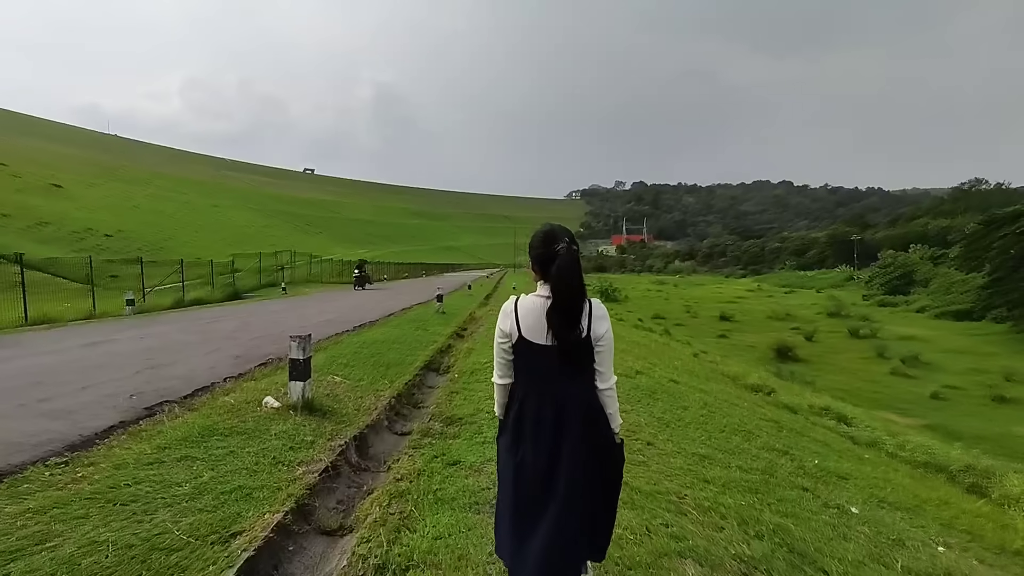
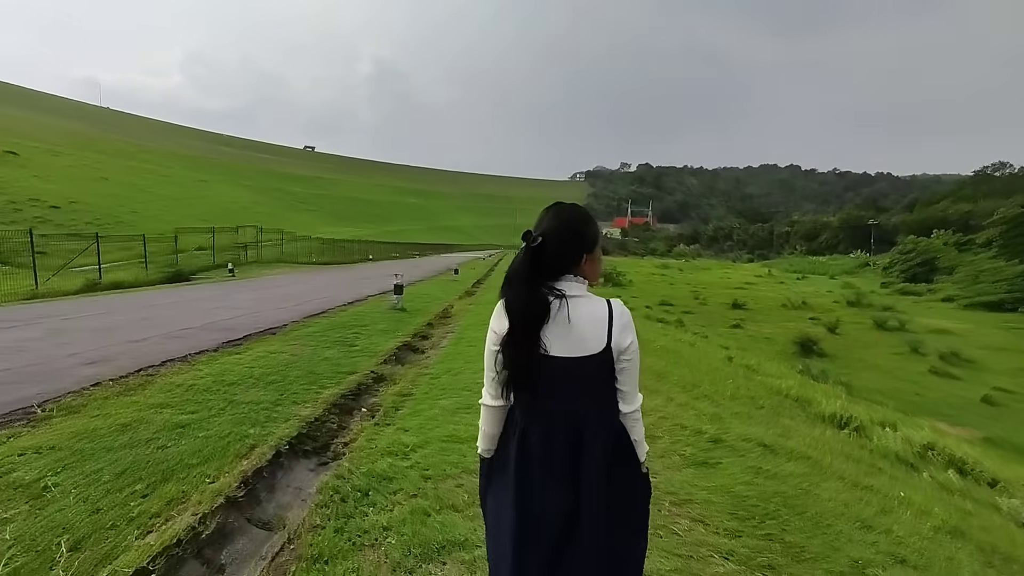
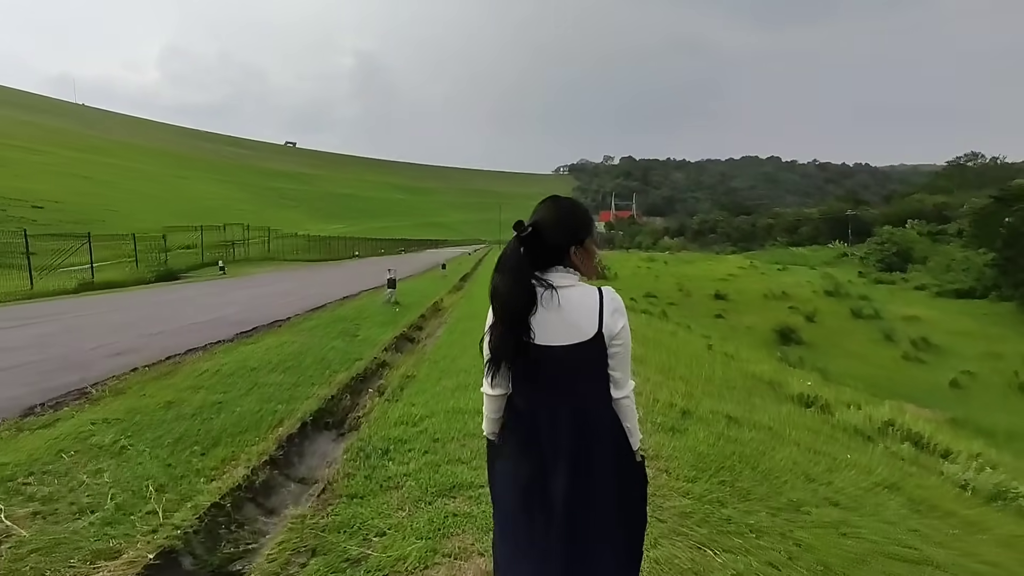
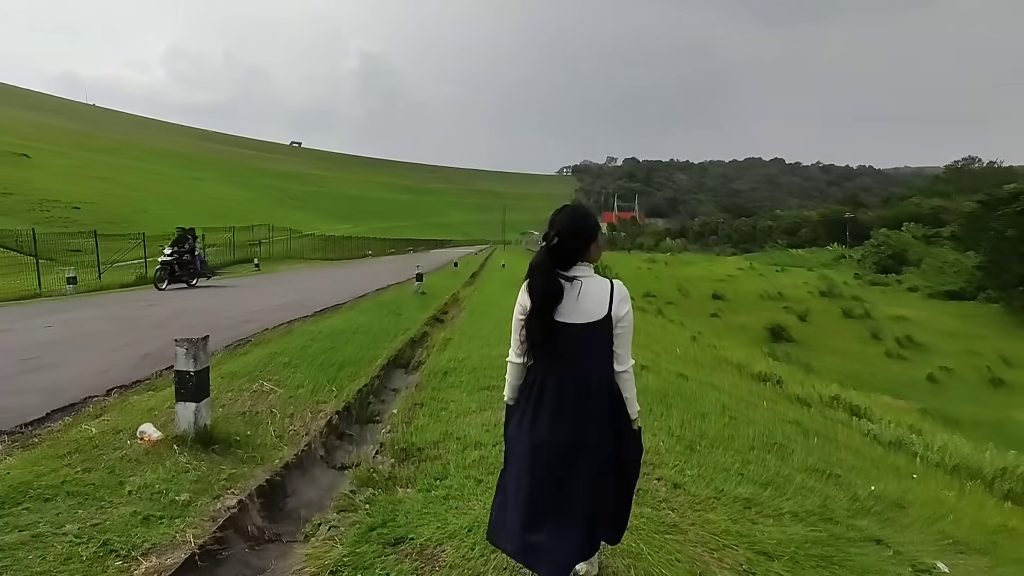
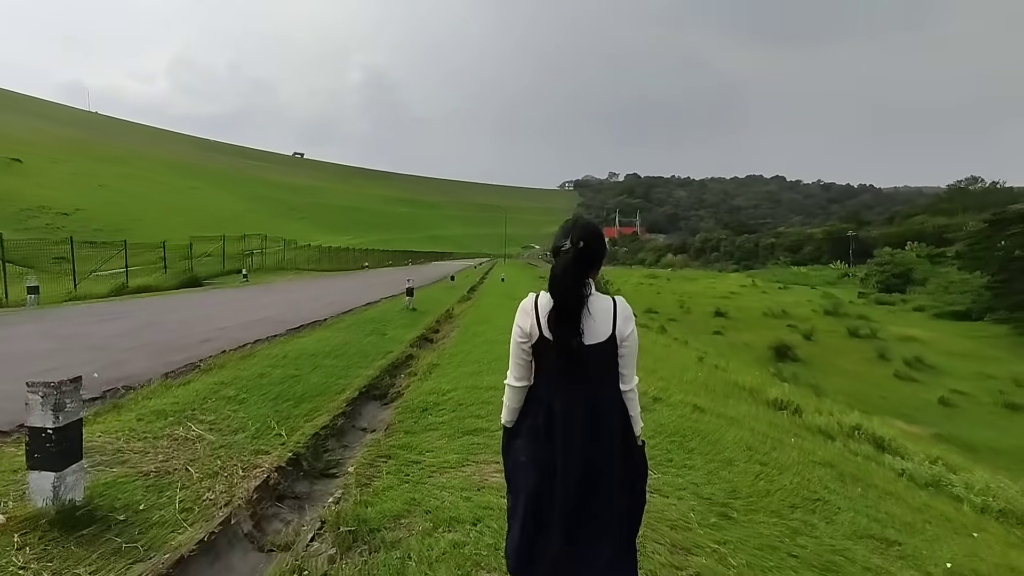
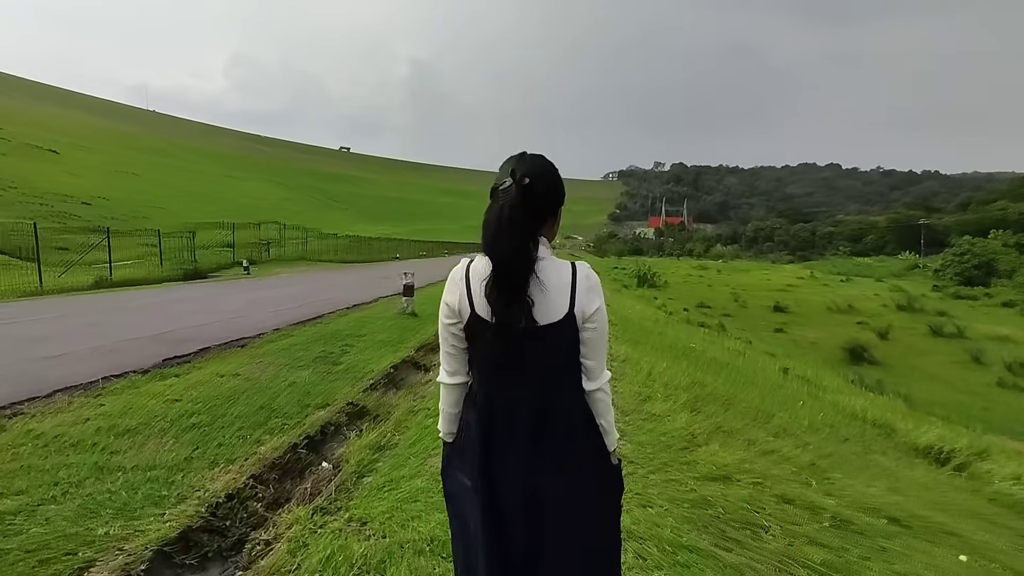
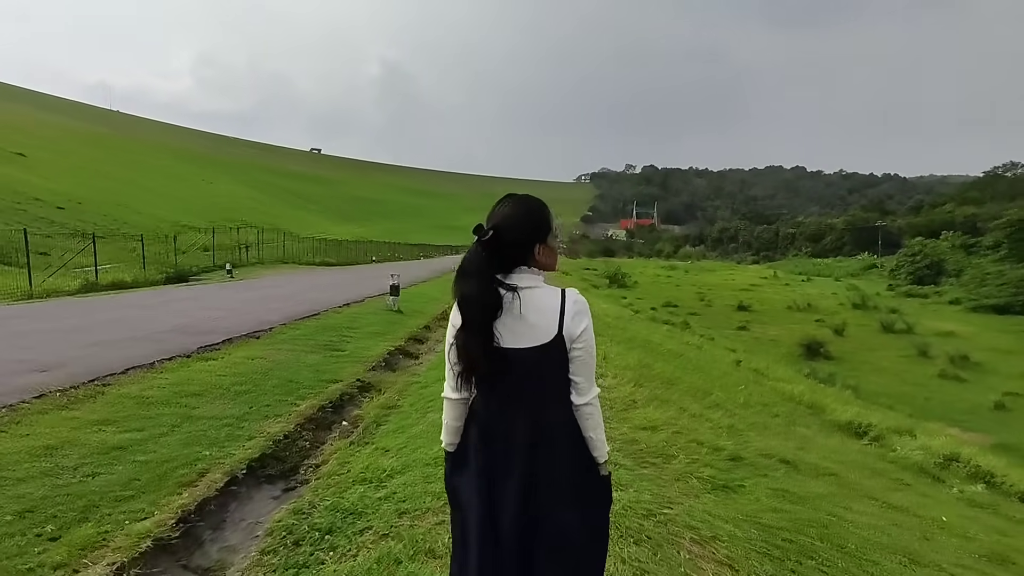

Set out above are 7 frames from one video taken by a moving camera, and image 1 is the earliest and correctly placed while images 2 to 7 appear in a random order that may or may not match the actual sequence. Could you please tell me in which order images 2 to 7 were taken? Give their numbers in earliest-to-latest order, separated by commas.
4, 5, 3, 2, 7, 6
